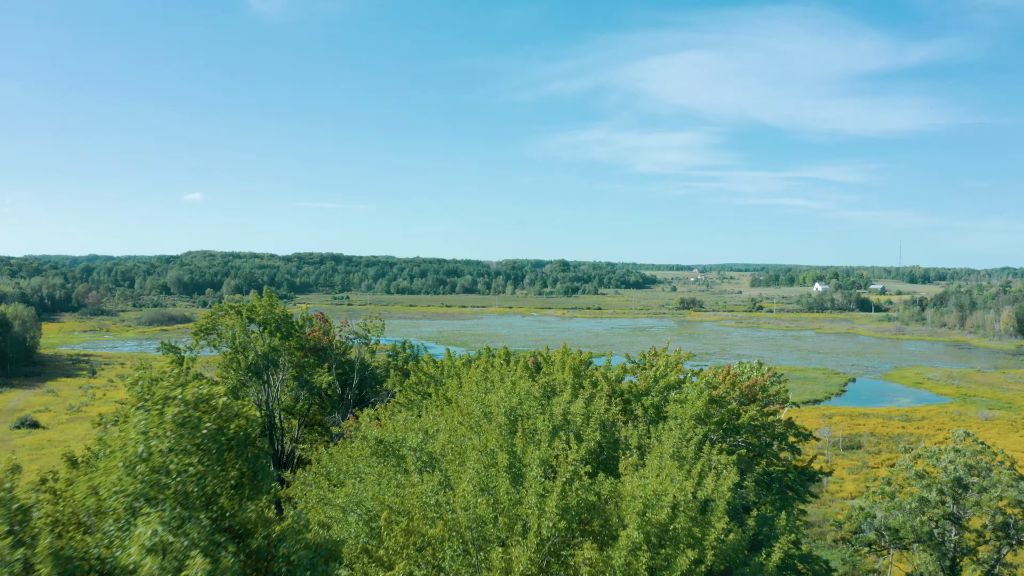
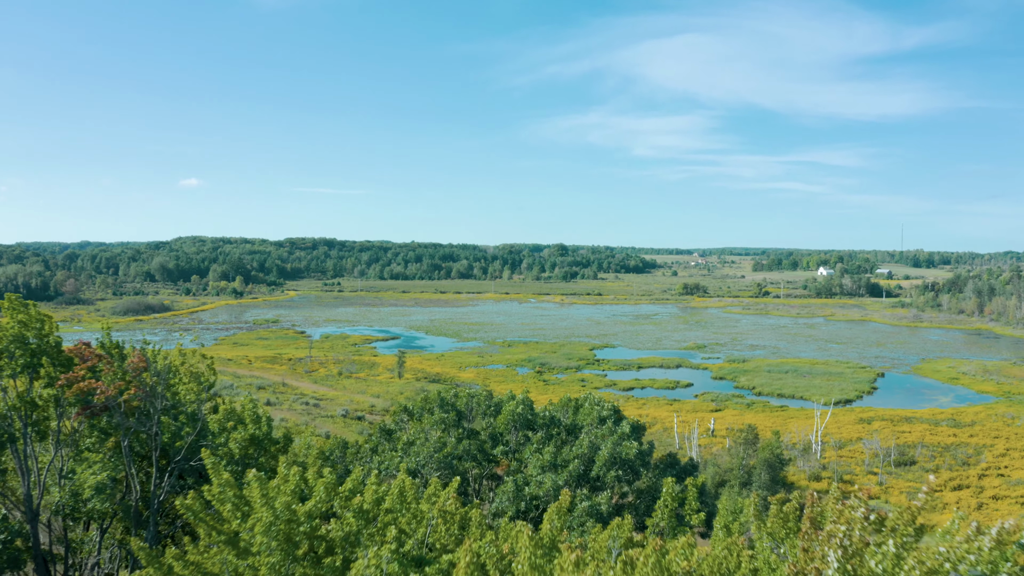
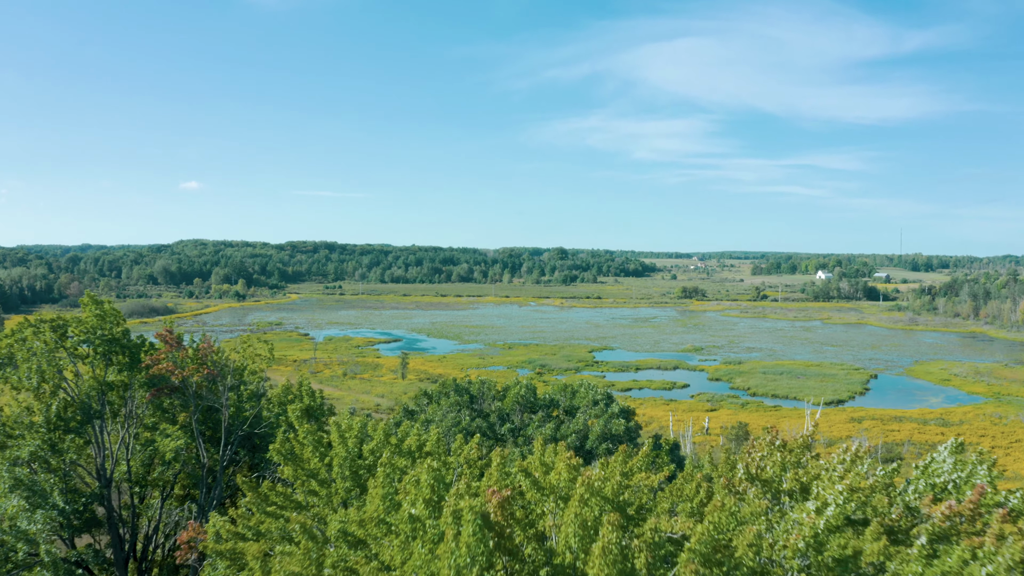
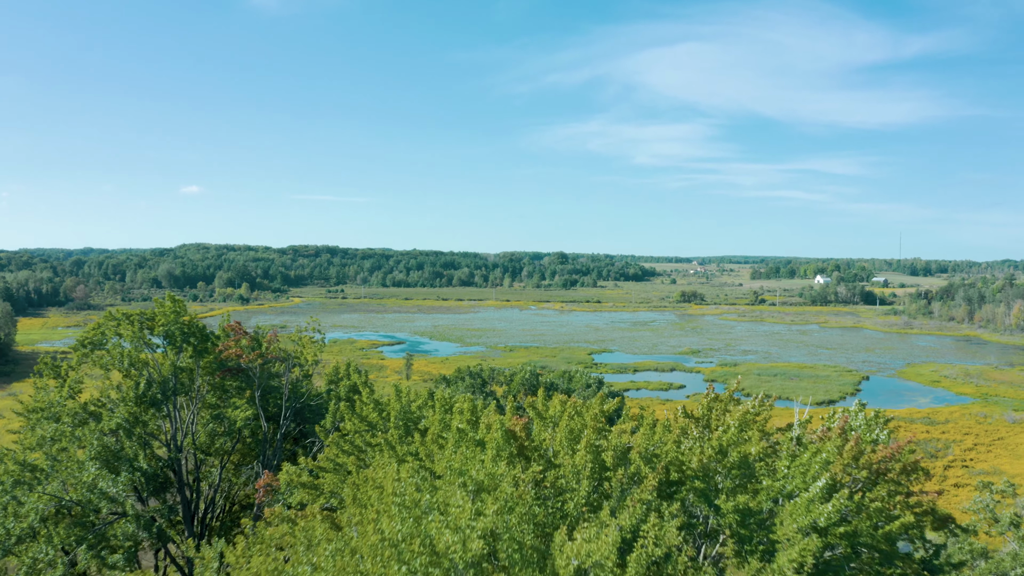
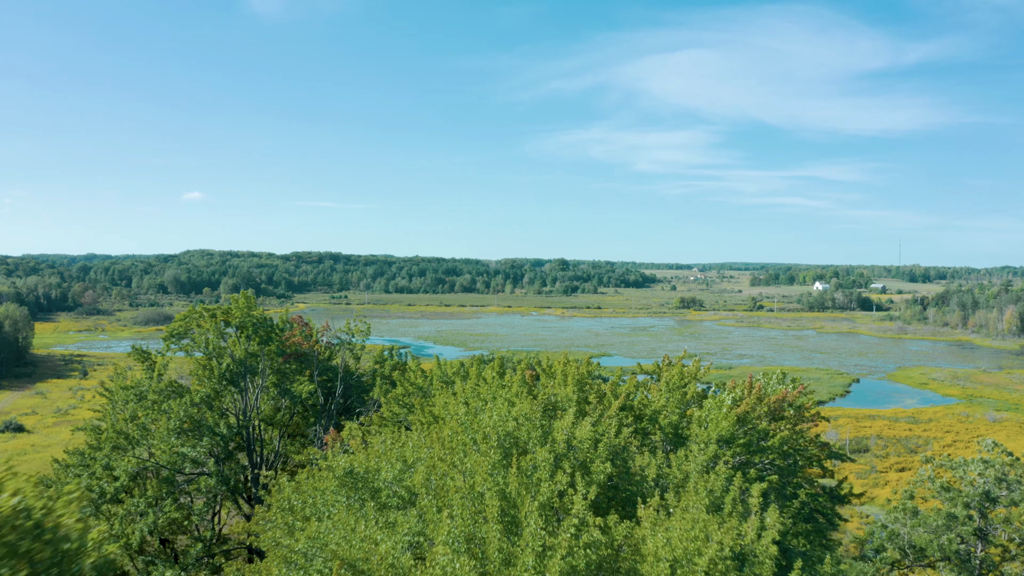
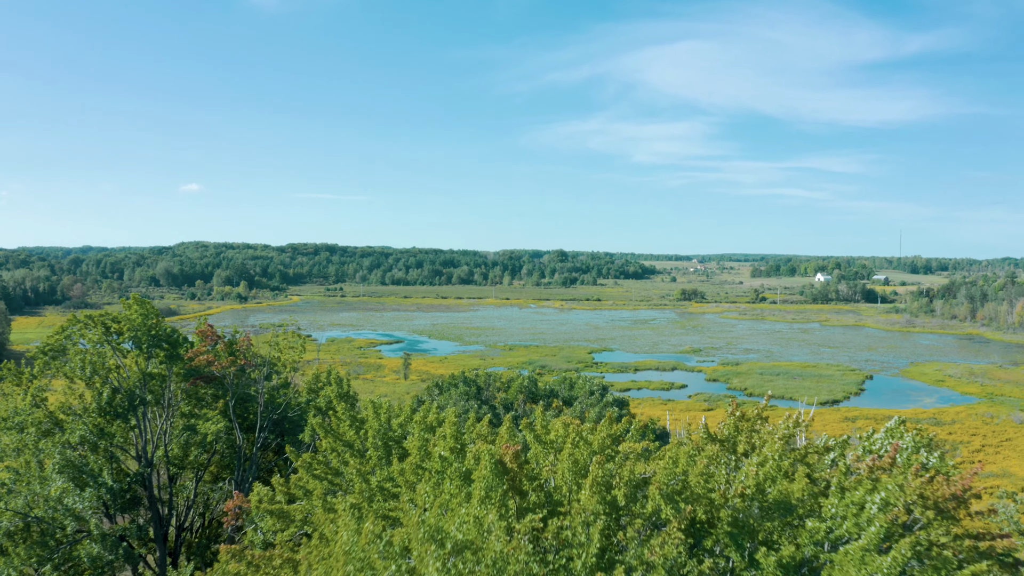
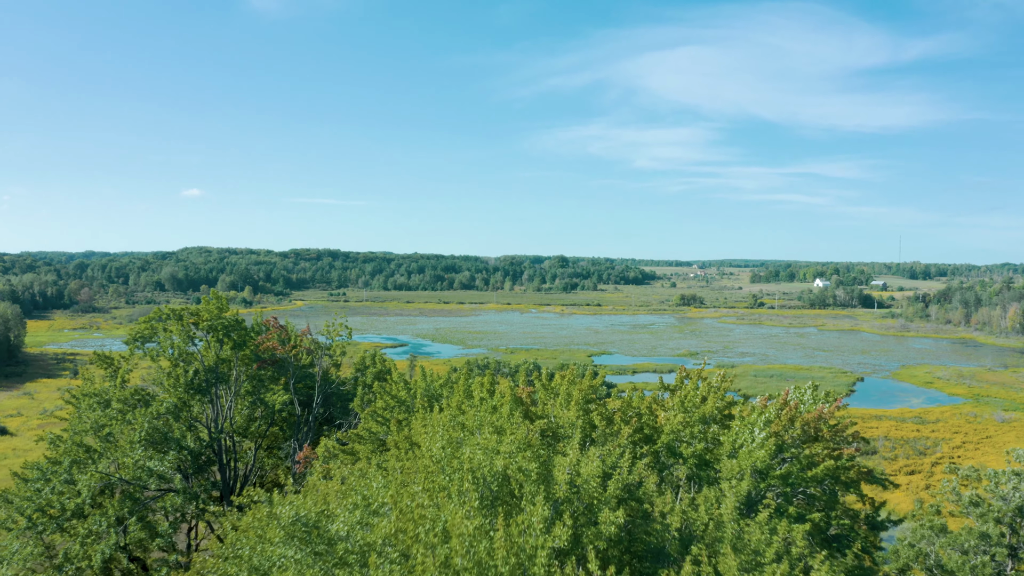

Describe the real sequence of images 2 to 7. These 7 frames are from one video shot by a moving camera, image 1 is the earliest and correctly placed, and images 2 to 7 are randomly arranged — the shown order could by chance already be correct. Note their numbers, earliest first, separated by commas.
5, 7, 4, 6, 3, 2
